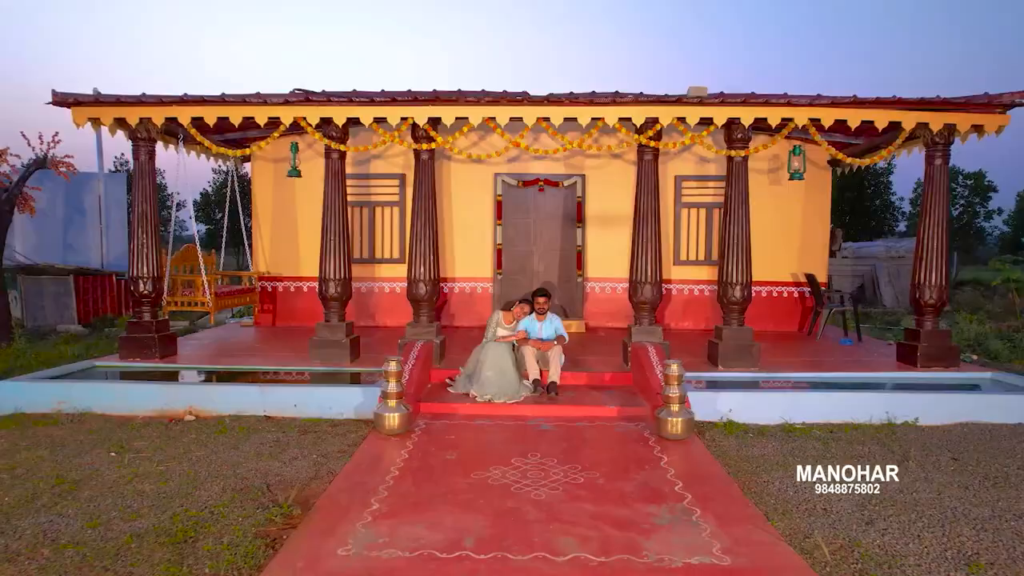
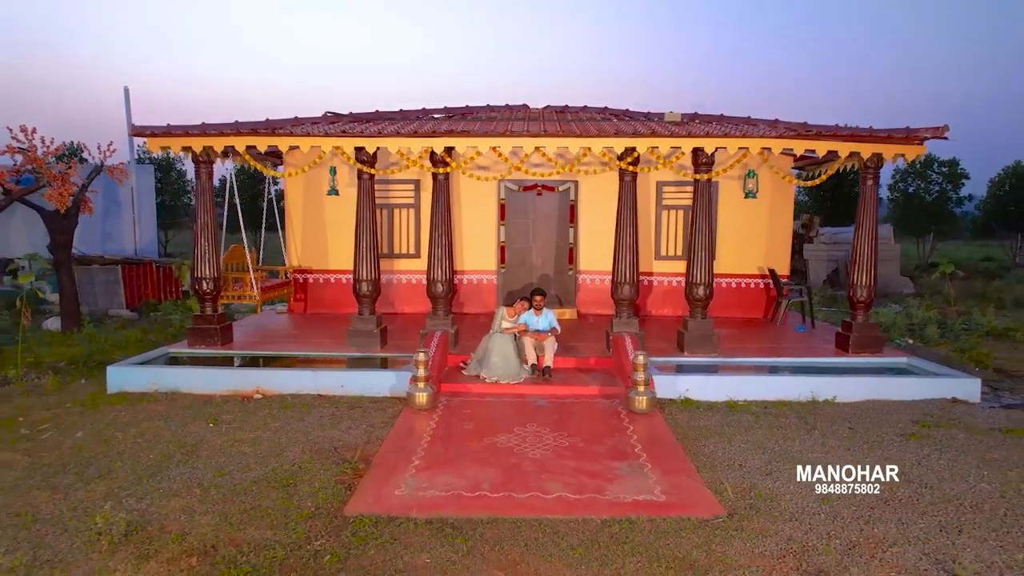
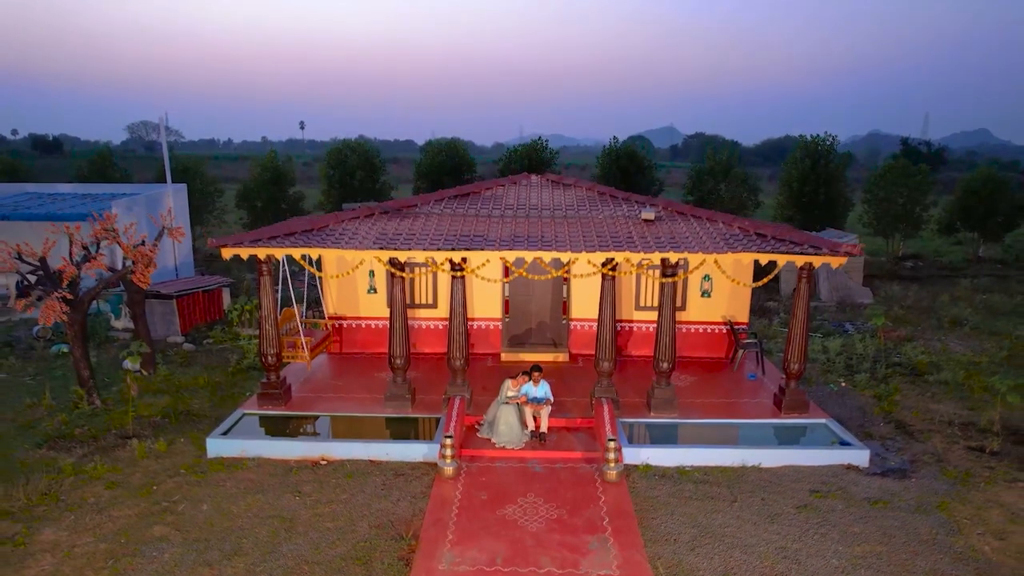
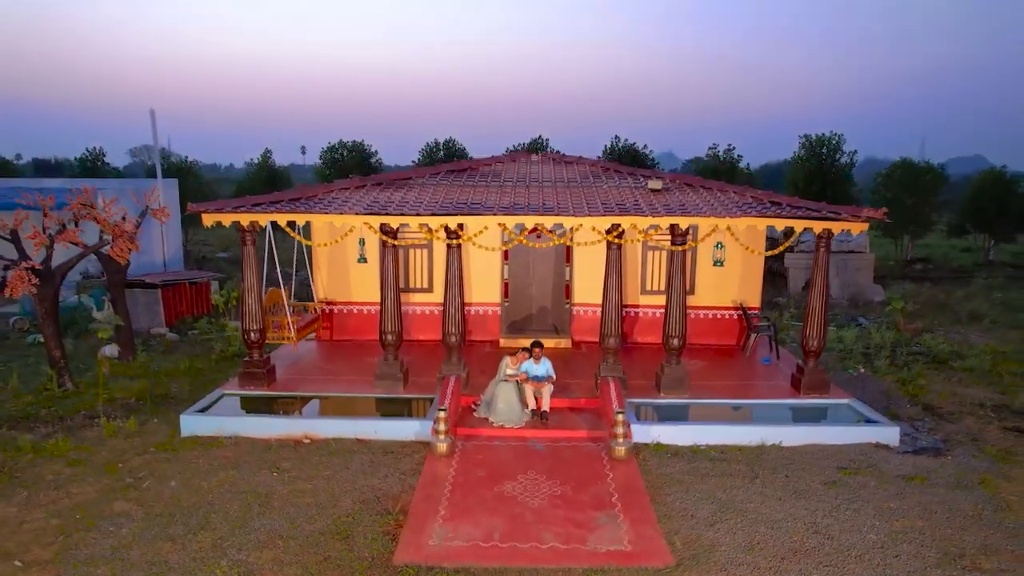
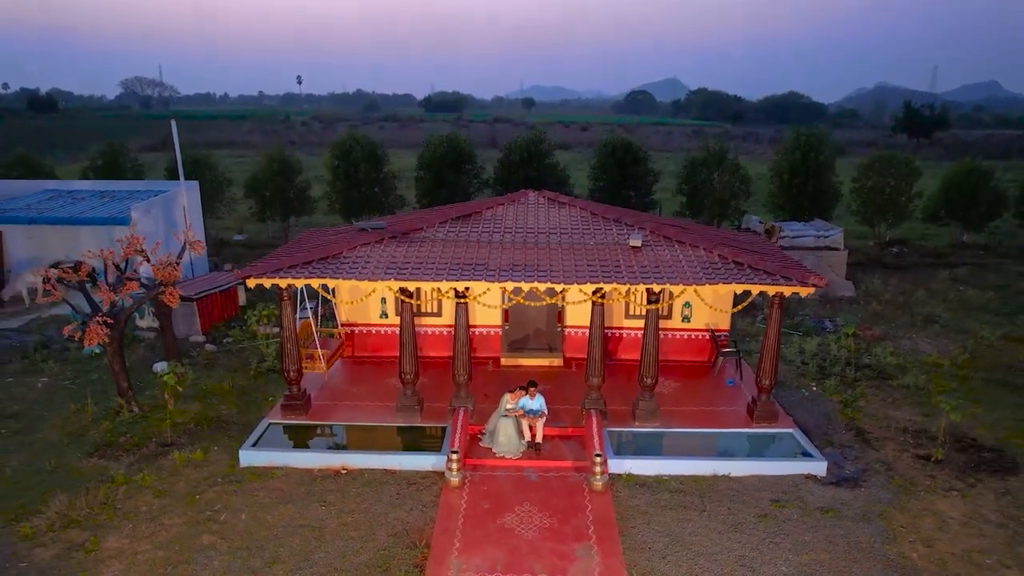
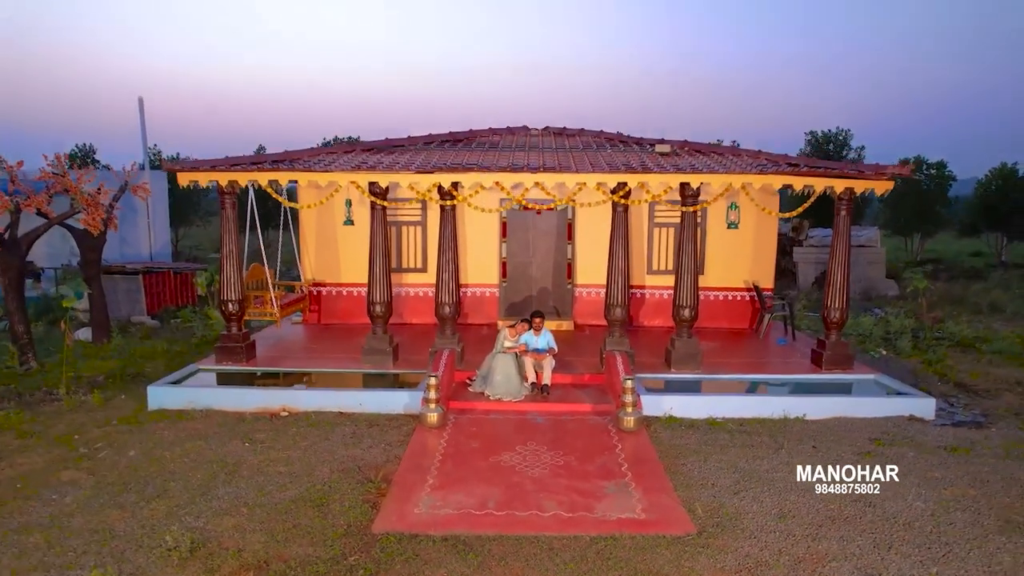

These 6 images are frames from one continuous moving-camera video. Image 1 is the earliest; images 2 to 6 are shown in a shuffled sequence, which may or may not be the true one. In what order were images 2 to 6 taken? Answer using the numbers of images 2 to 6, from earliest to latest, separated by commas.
2, 6, 4, 3, 5
